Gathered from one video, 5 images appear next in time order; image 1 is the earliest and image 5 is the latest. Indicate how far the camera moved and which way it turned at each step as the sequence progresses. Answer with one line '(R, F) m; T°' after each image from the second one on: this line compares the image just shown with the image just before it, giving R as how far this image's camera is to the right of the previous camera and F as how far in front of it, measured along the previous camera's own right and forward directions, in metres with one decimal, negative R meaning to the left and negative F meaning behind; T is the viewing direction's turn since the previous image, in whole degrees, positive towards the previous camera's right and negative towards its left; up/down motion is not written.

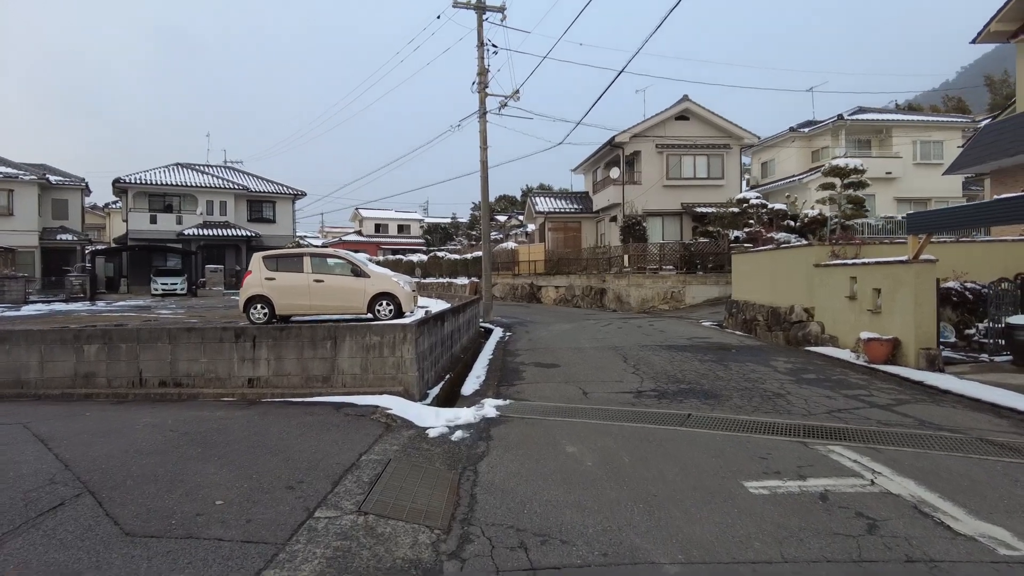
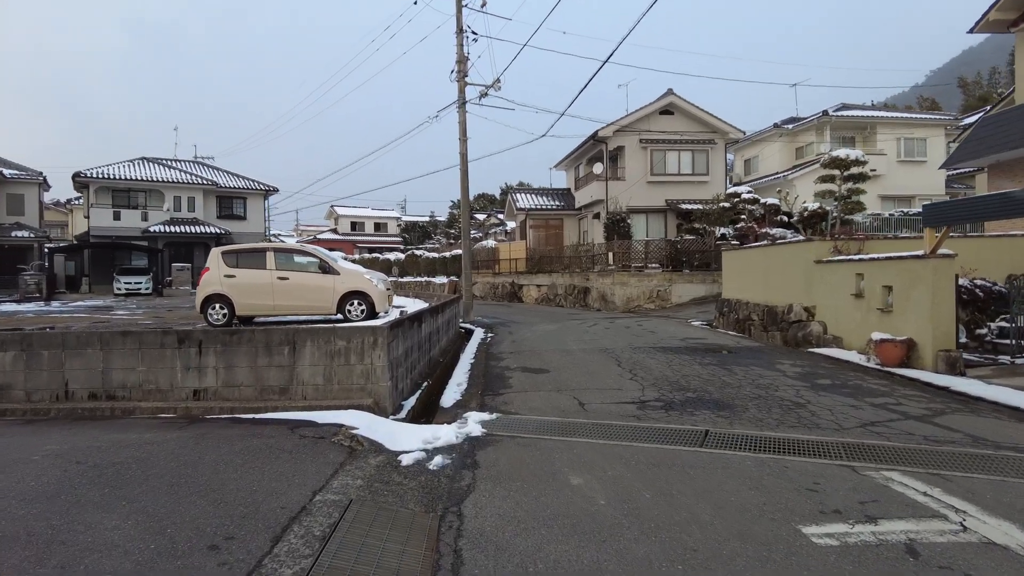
(-0.1, +0.8) m; +2°
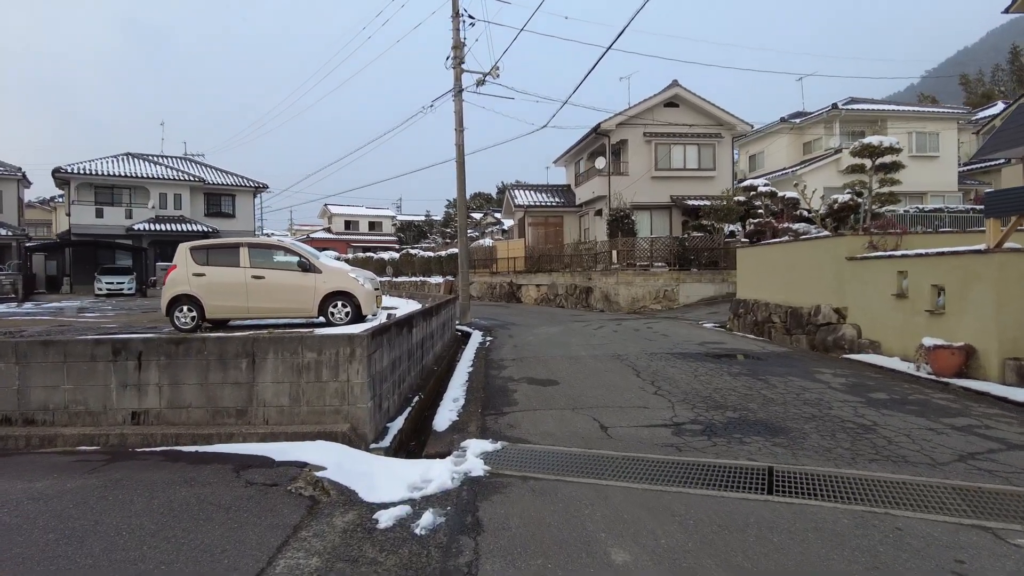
(-0.1, +1.0) m; 0°
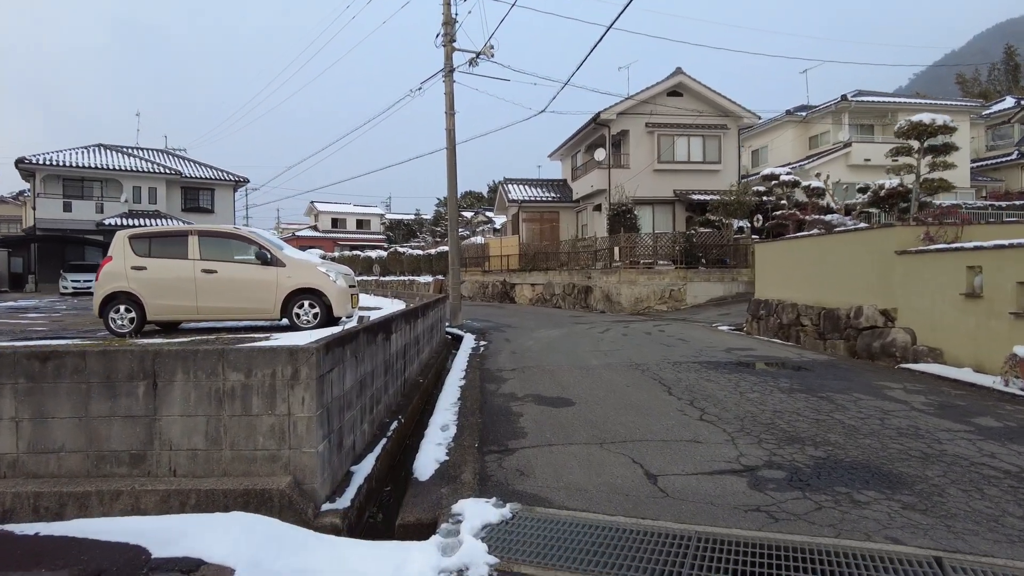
(-0.1, +1.4) m; +1°
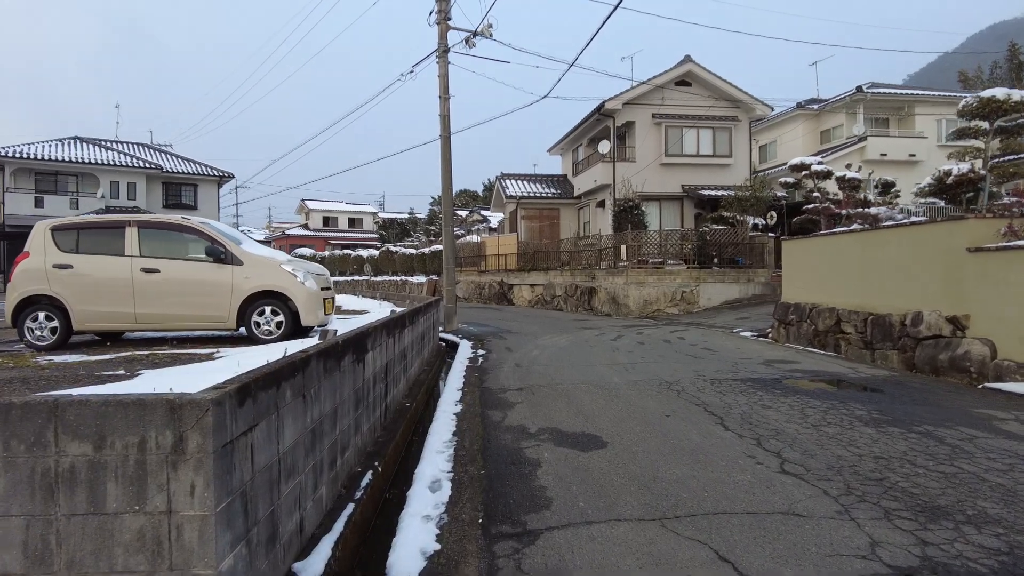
(-0.1, +1.3) m; 0°
